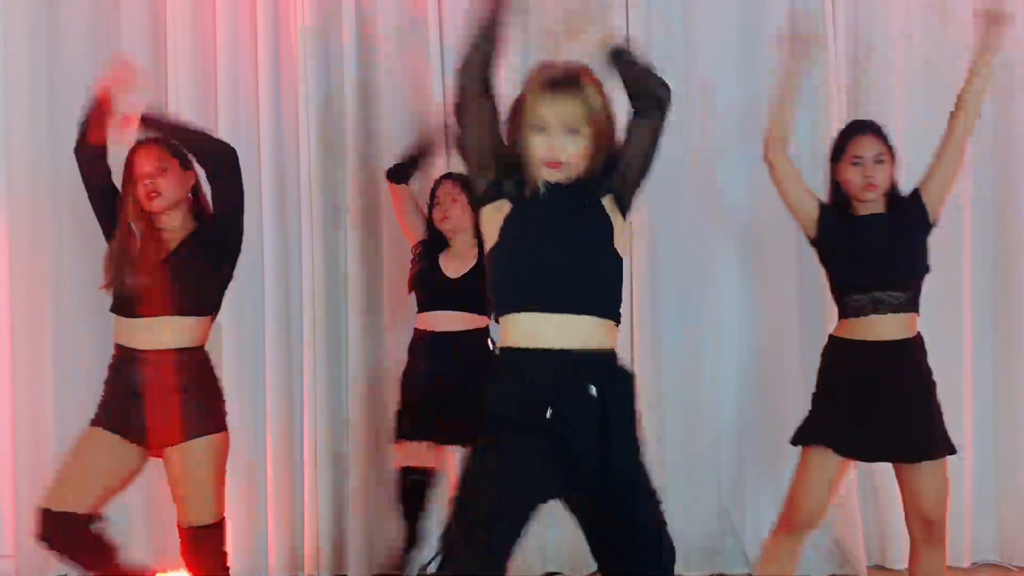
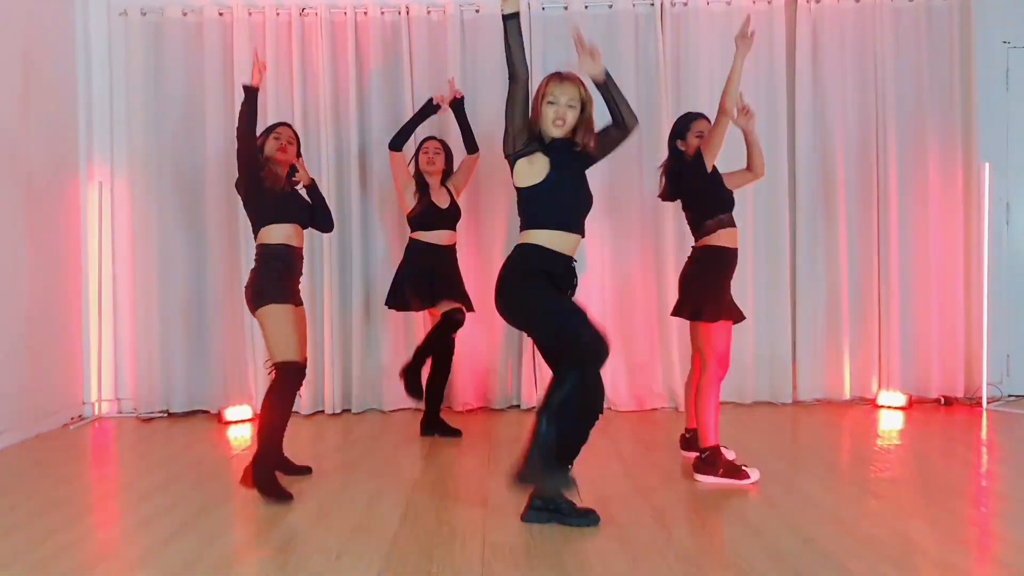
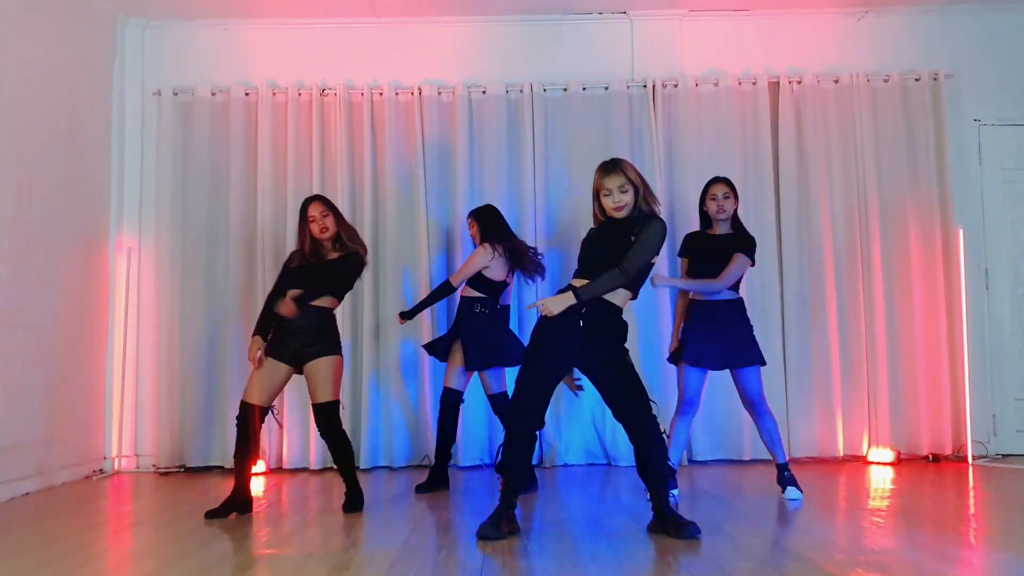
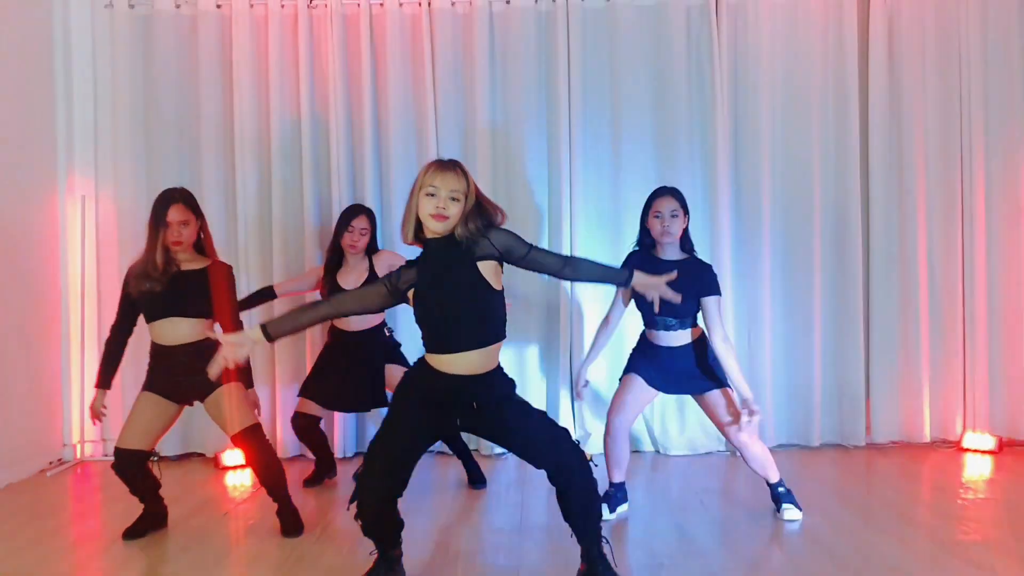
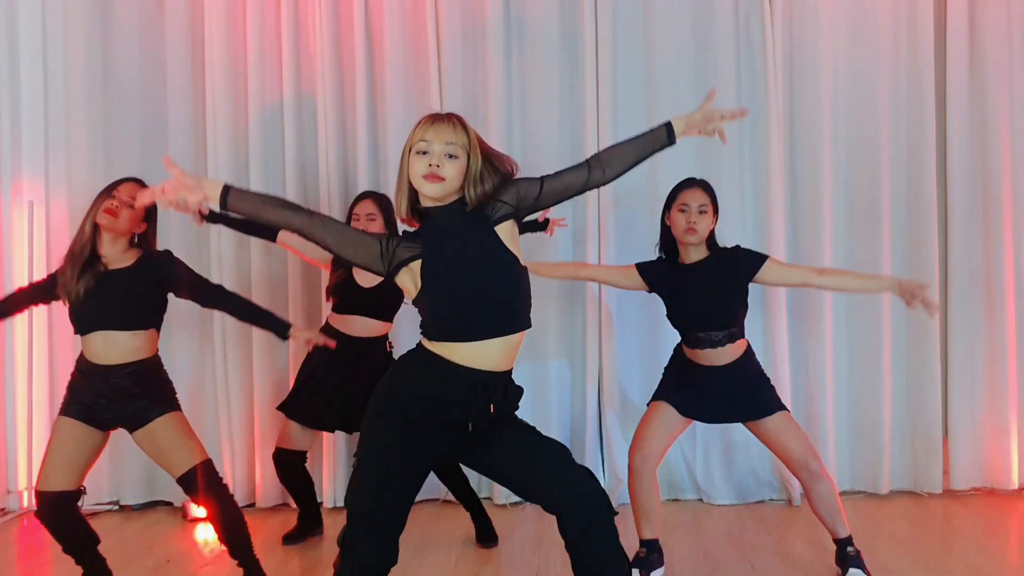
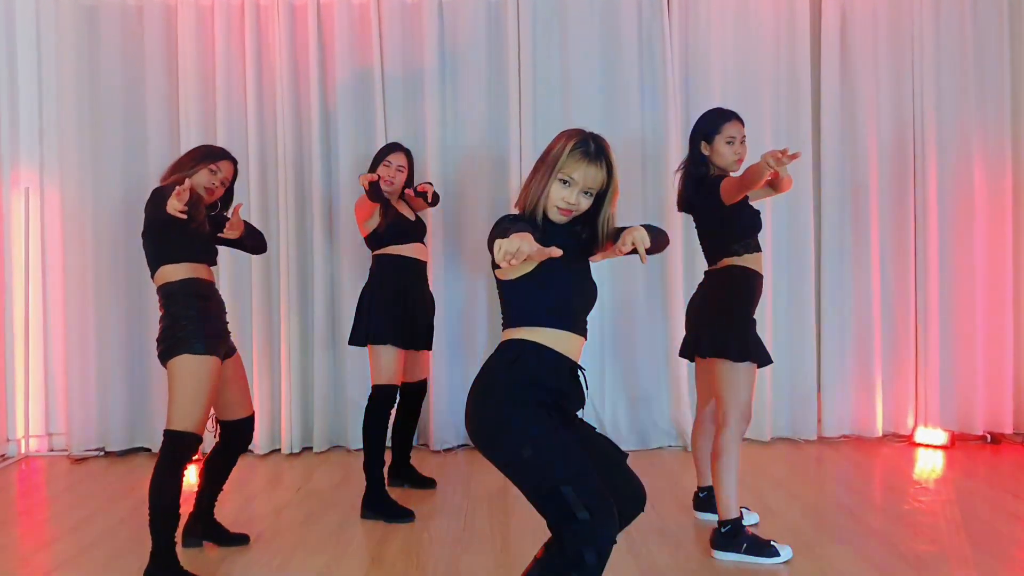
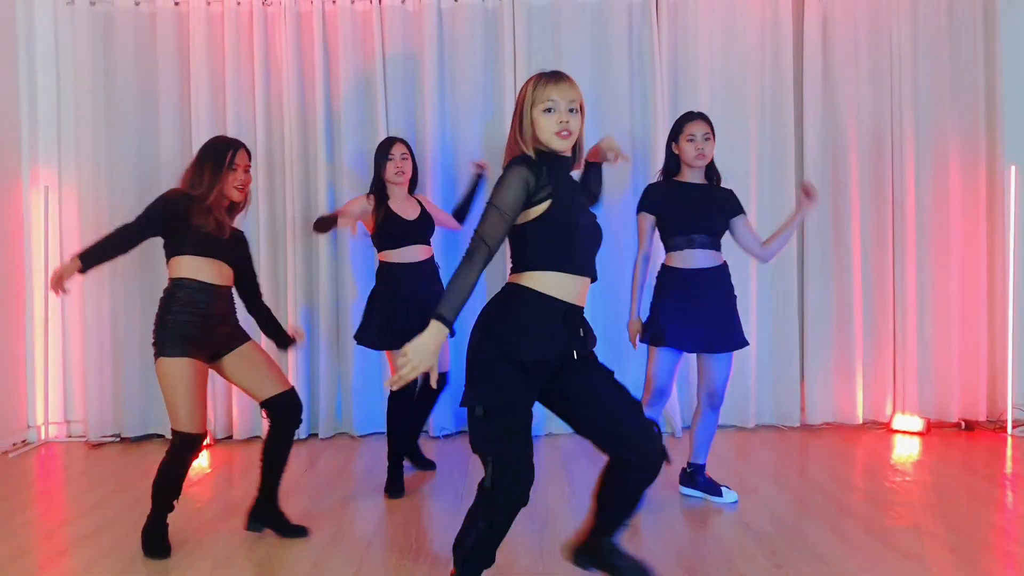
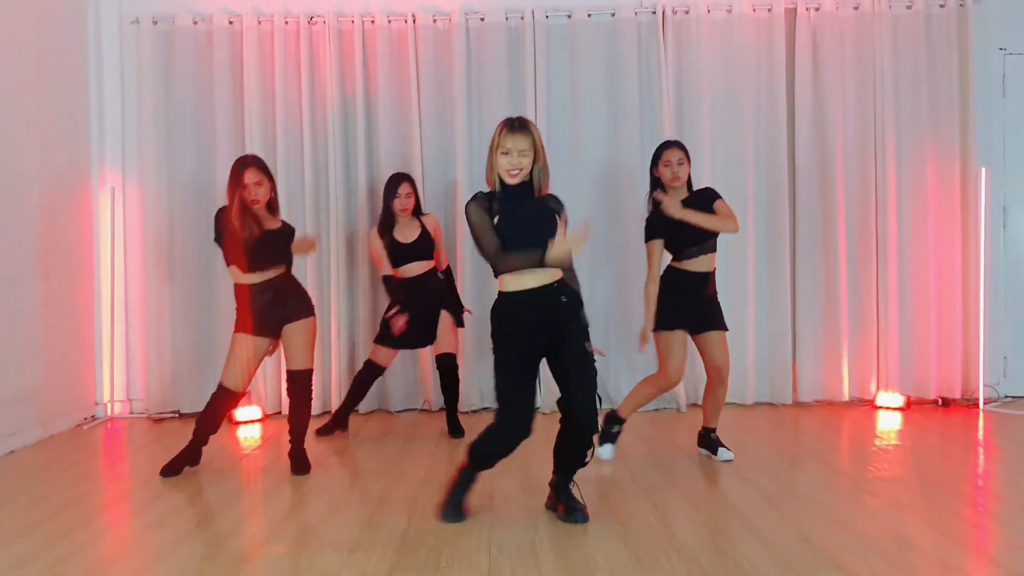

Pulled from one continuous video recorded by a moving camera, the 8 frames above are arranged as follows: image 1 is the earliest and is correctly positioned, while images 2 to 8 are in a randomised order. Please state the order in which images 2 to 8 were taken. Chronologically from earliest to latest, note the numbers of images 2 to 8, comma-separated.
5, 4, 8, 2, 6, 7, 3
